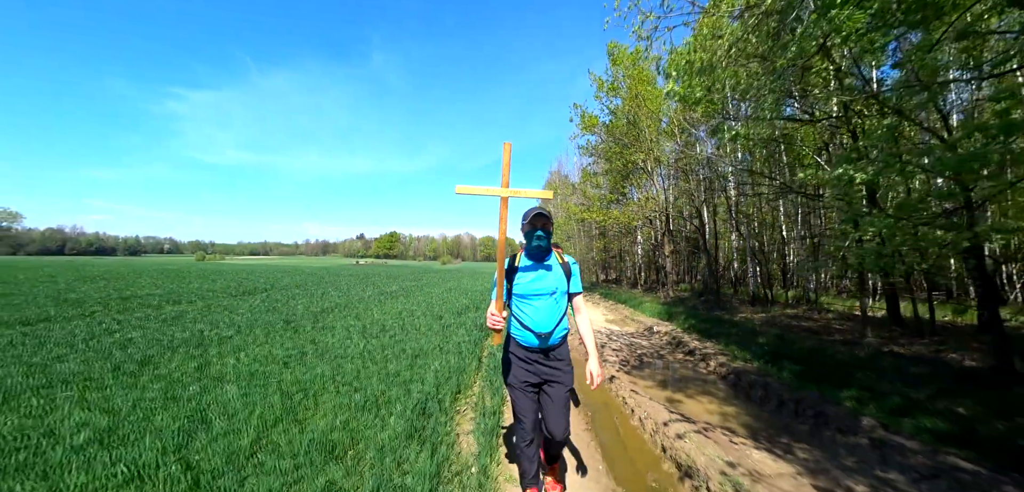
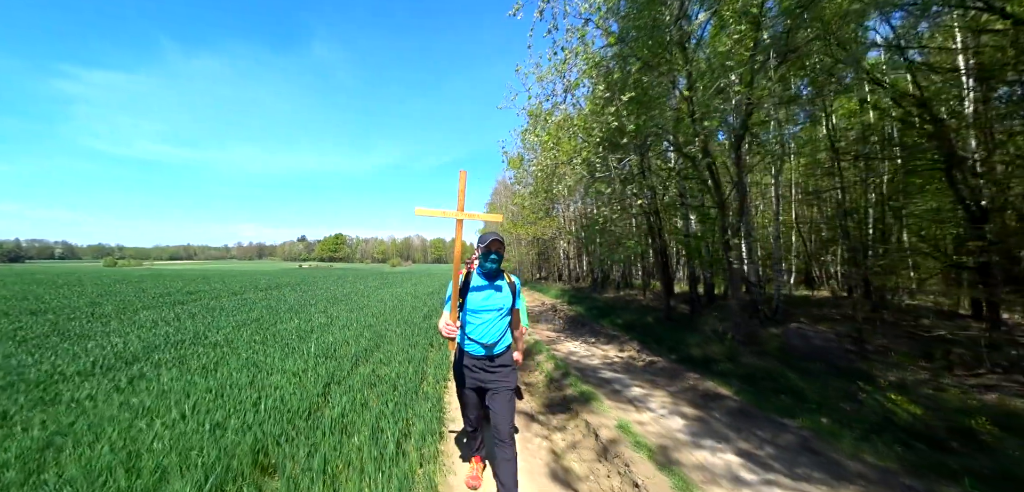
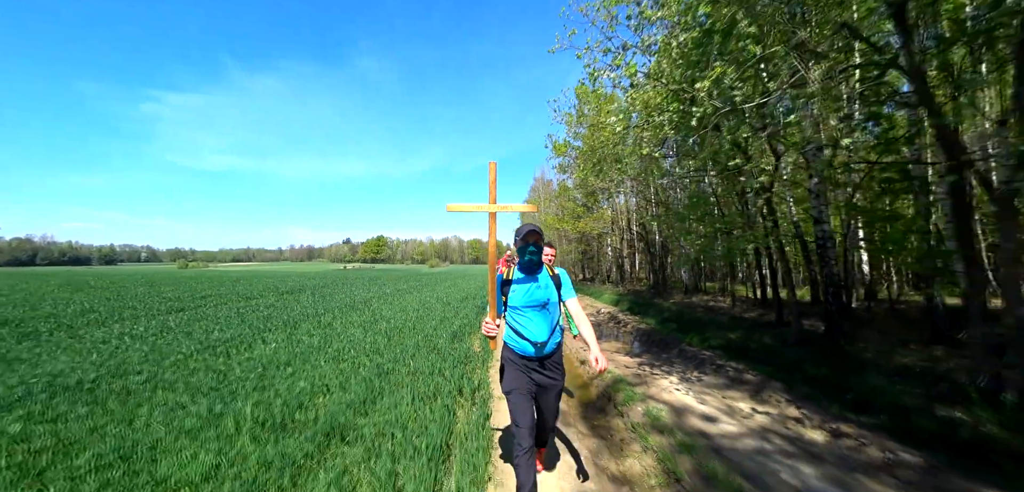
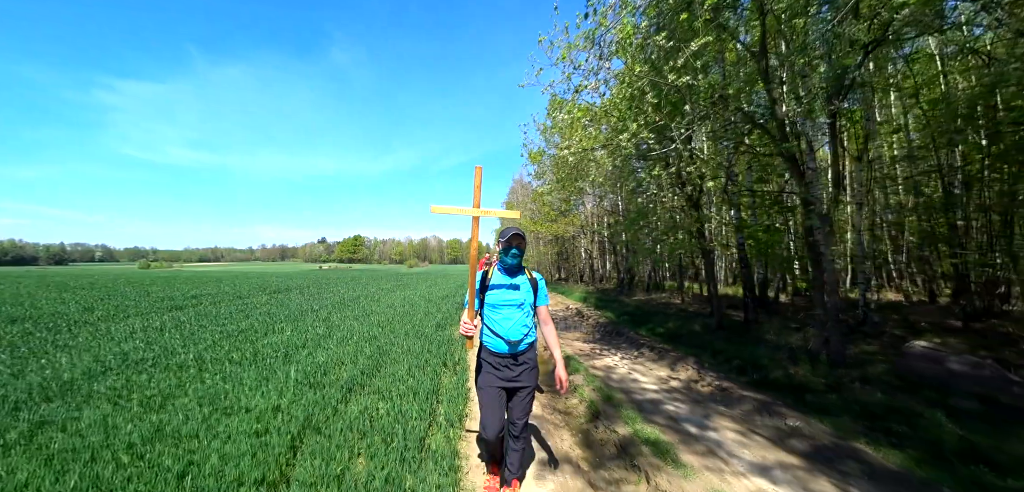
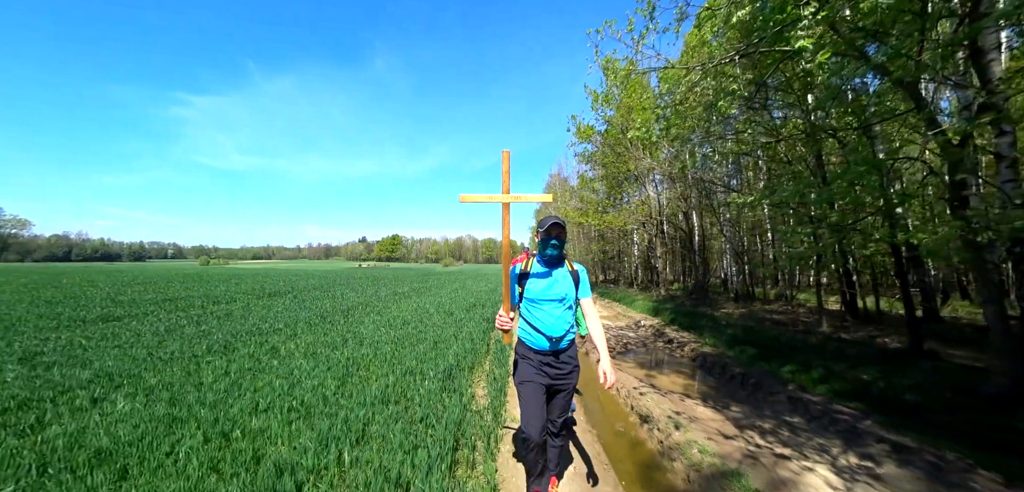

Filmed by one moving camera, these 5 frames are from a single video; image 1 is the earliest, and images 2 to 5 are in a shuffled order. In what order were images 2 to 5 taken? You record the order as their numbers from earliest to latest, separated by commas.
5, 3, 4, 2
